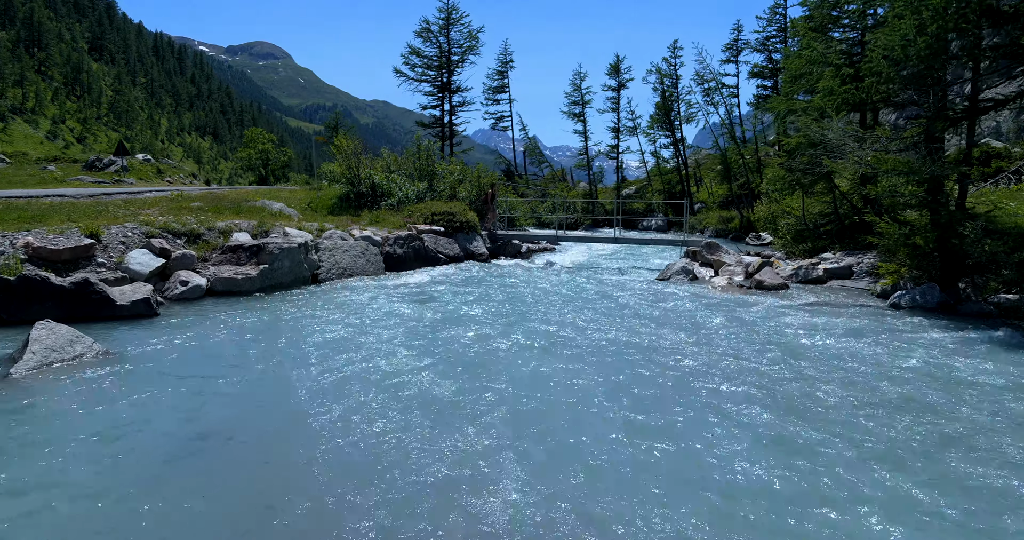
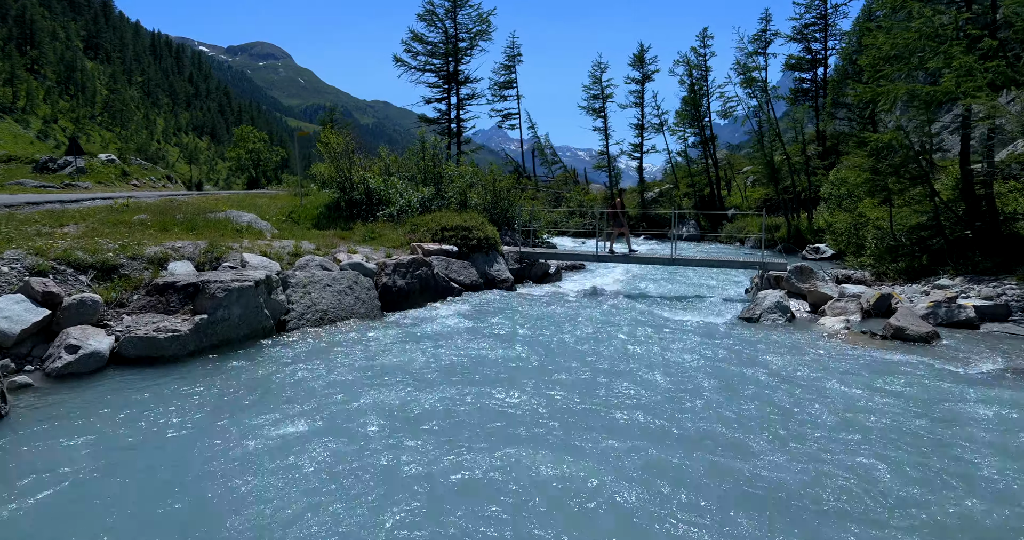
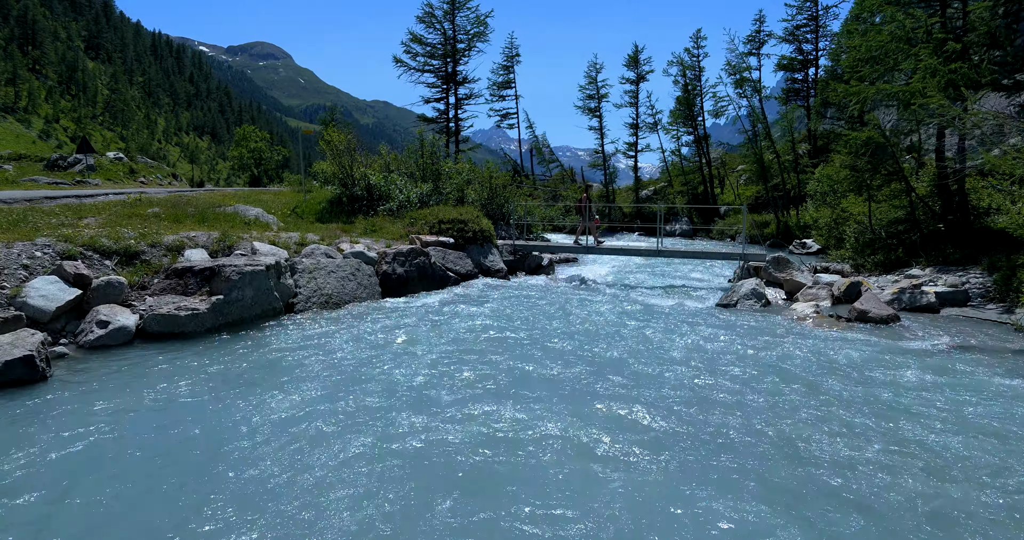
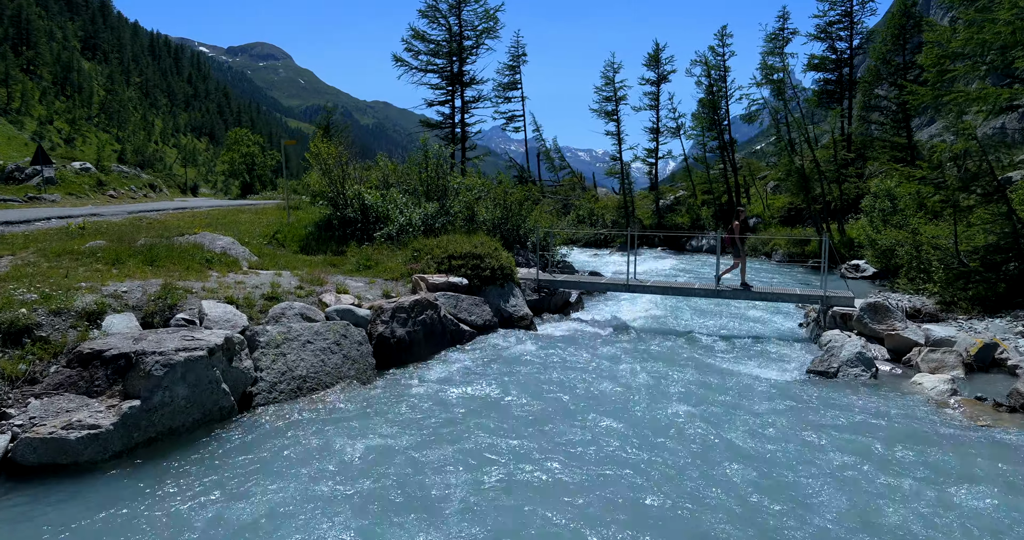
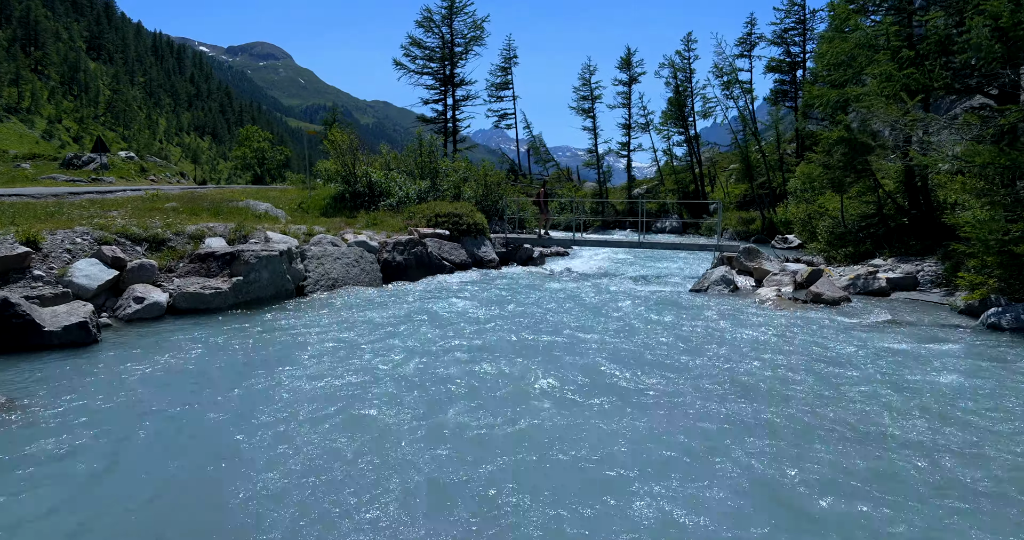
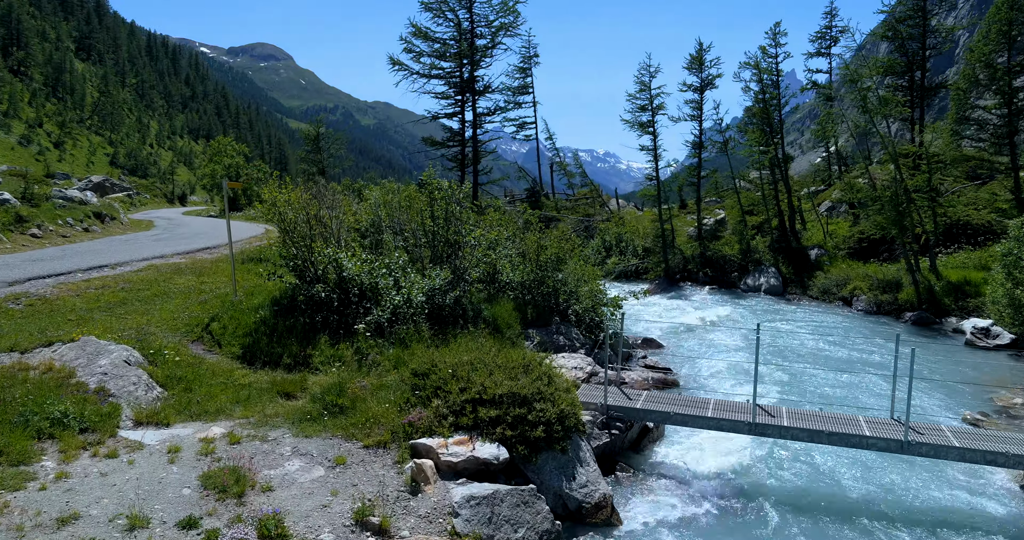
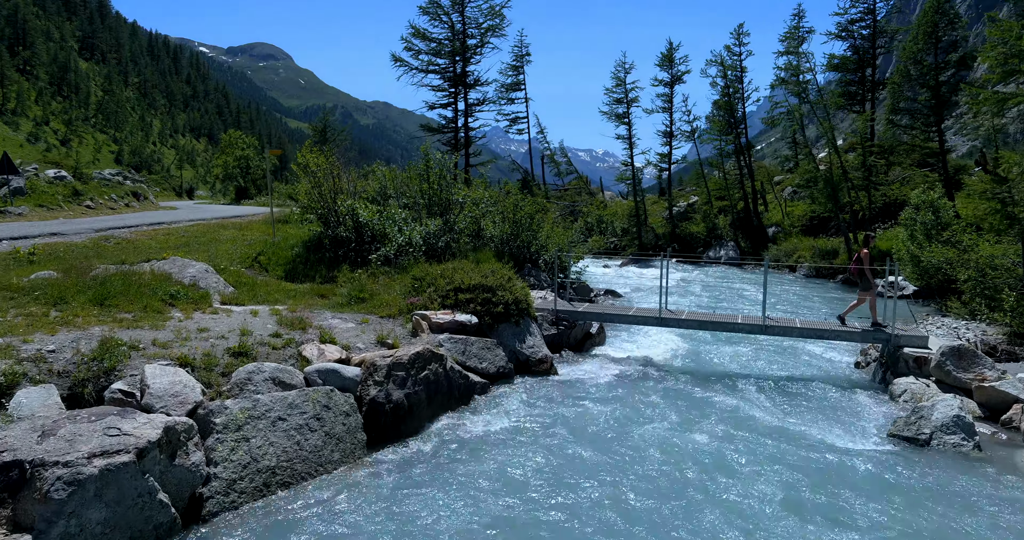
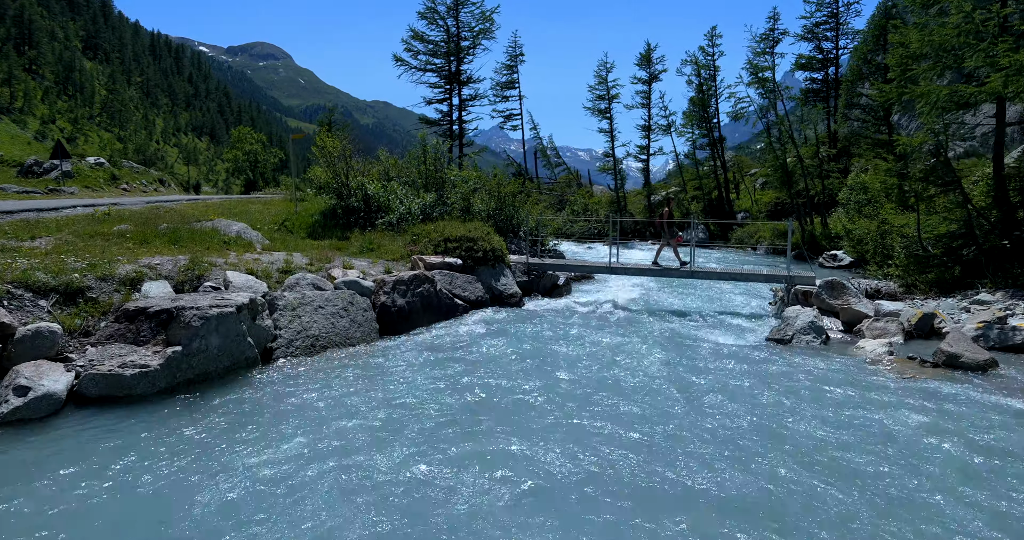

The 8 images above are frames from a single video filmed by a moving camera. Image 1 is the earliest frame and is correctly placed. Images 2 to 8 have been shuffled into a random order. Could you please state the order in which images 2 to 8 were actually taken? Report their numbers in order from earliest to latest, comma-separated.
5, 3, 2, 8, 4, 7, 6
